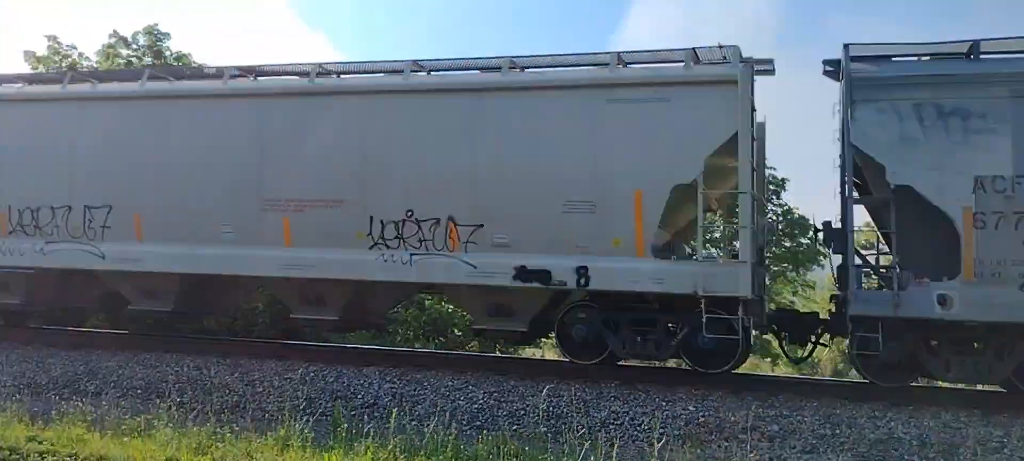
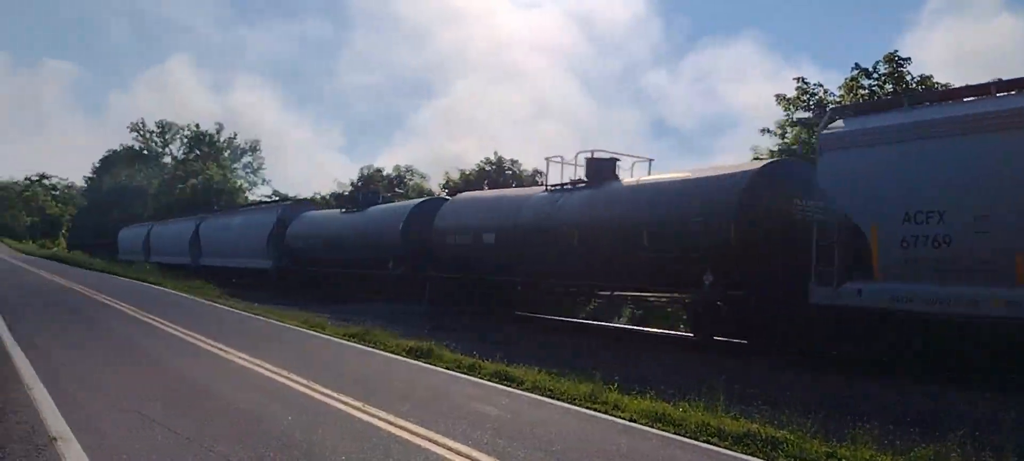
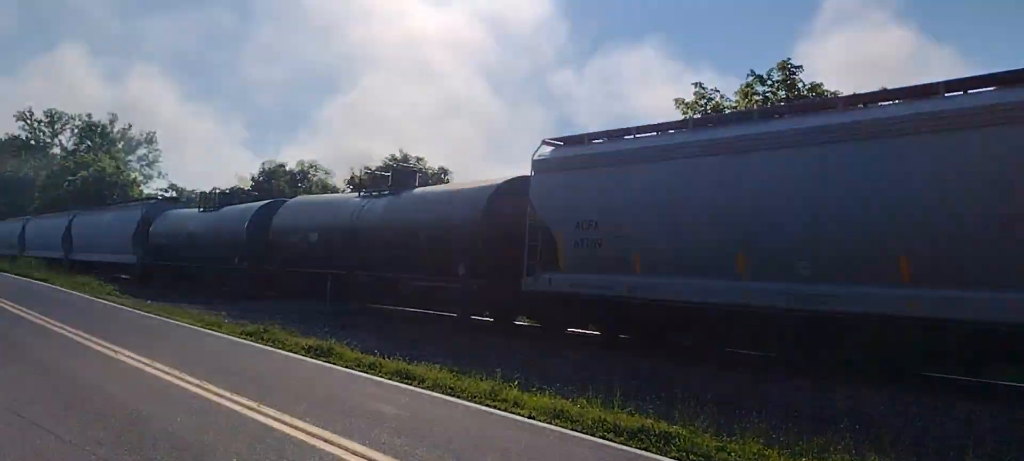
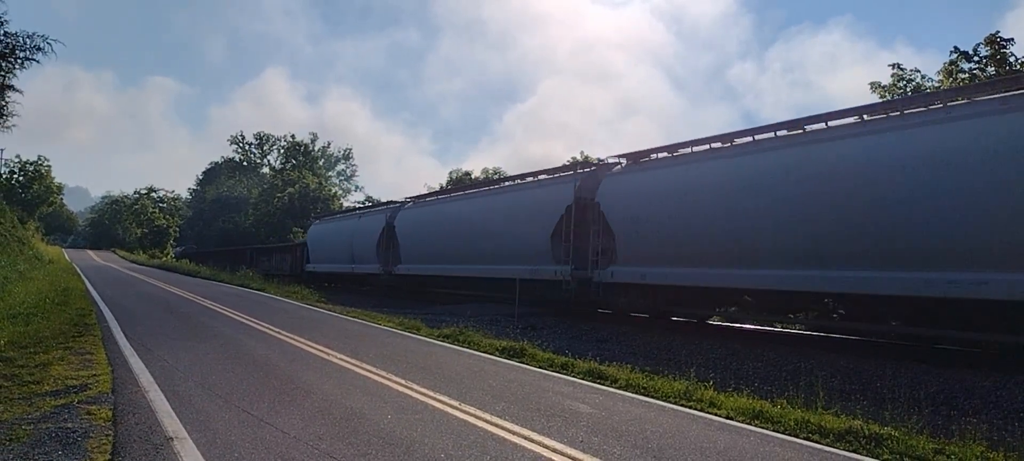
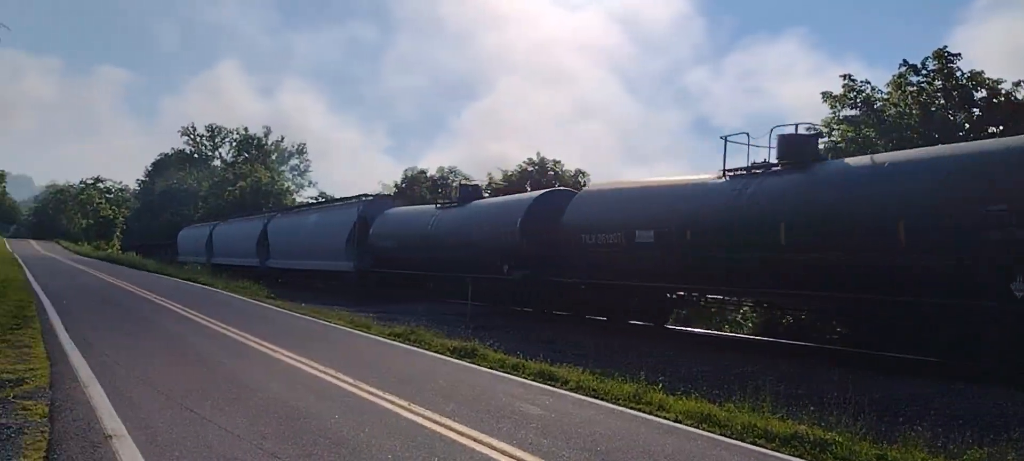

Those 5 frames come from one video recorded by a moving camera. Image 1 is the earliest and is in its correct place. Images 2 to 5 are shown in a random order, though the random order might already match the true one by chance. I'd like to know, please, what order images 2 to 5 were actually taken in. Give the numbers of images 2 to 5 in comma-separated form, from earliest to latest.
3, 2, 5, 4
